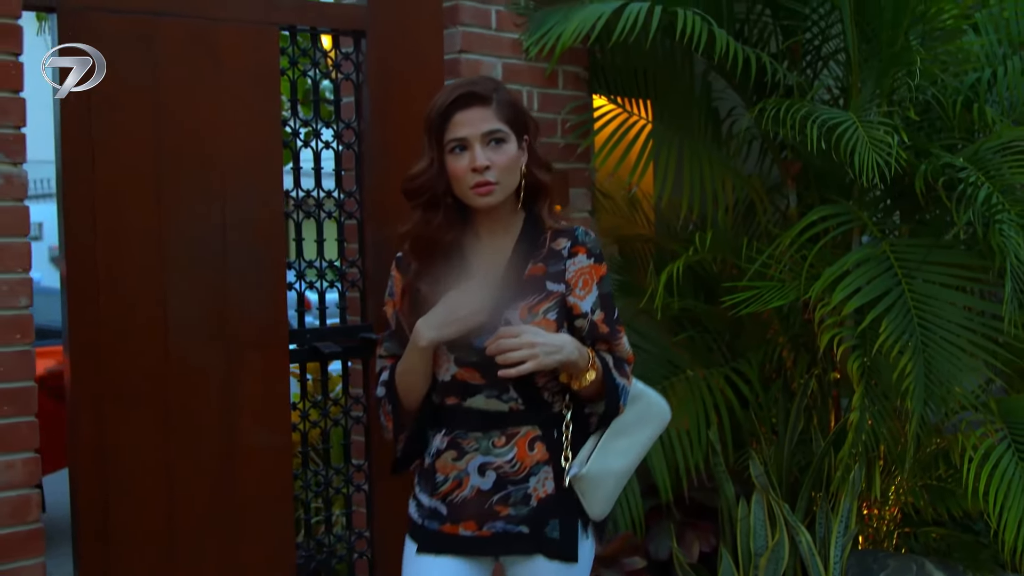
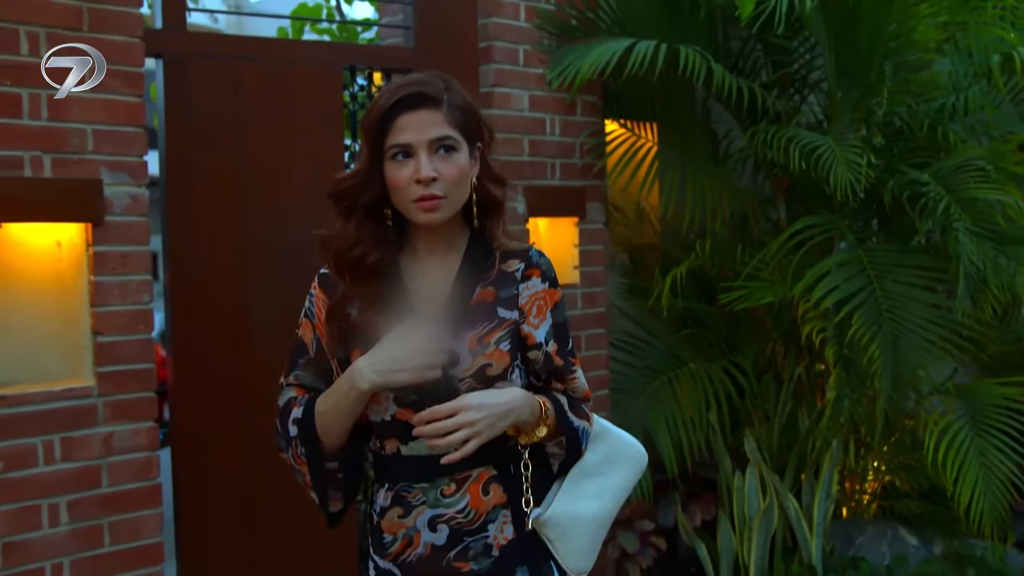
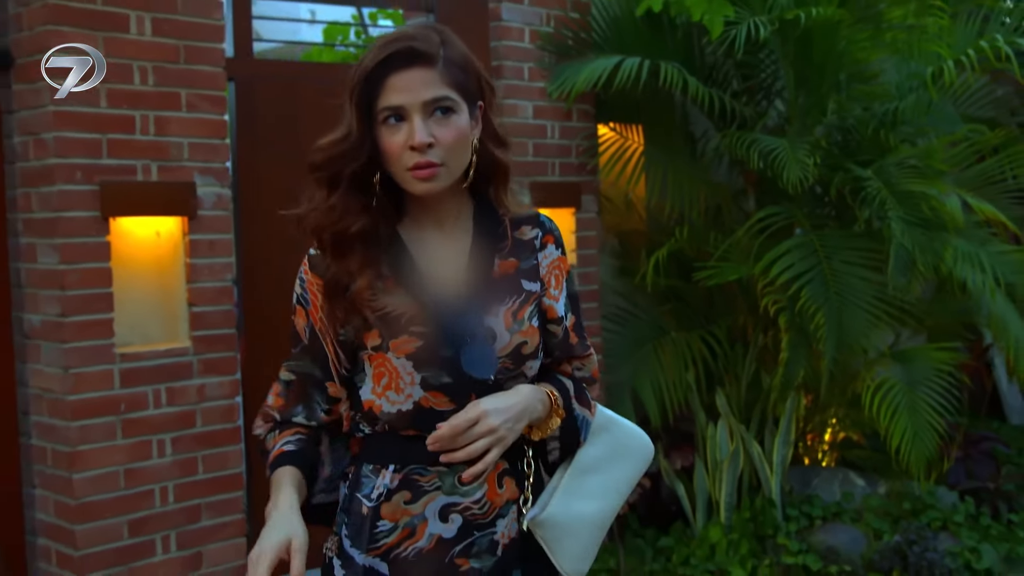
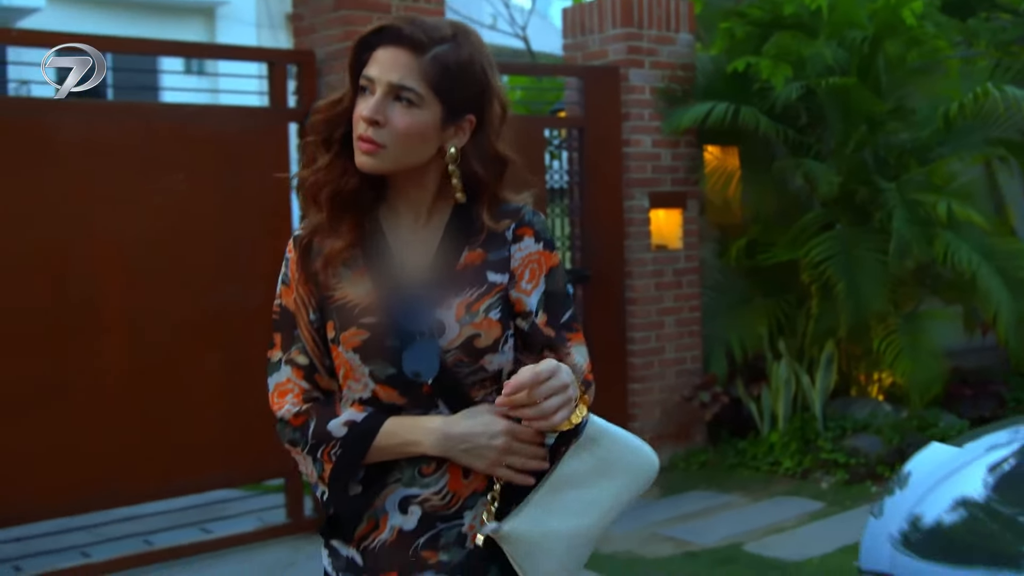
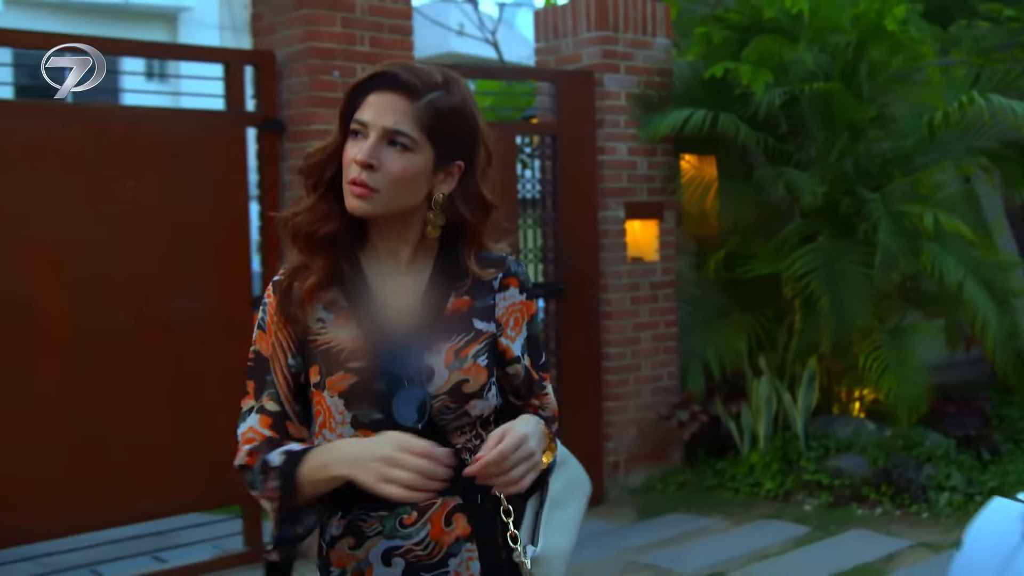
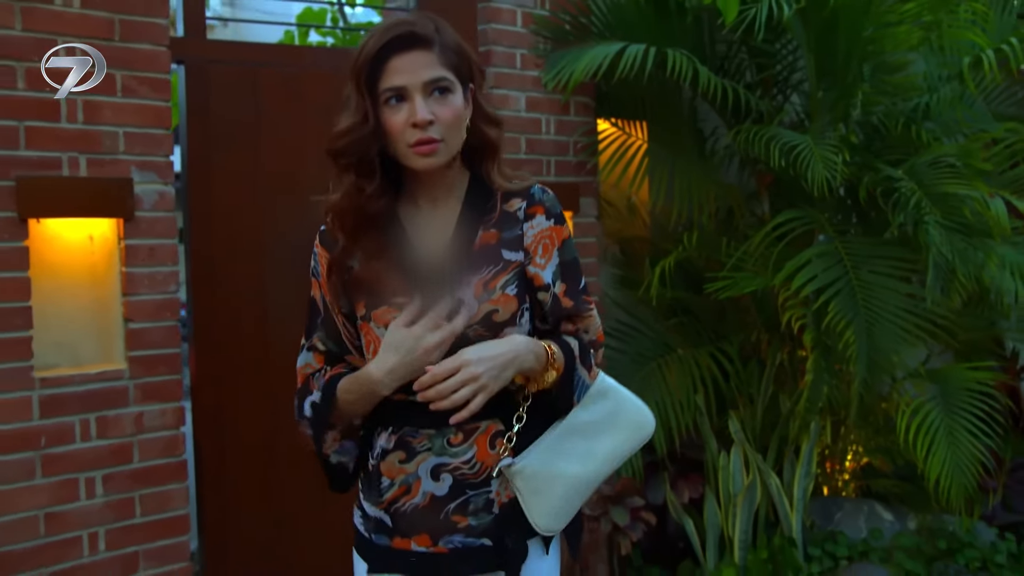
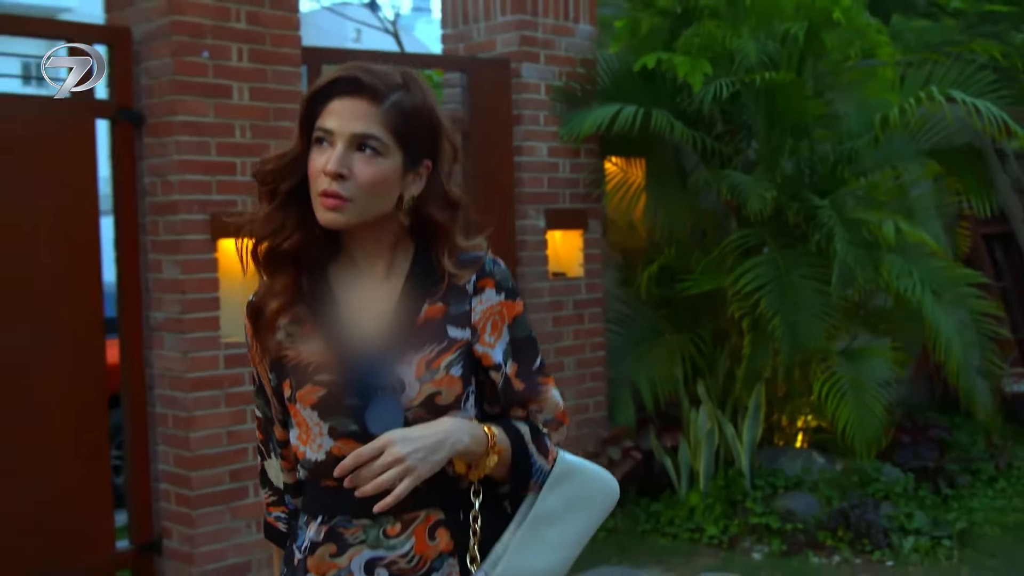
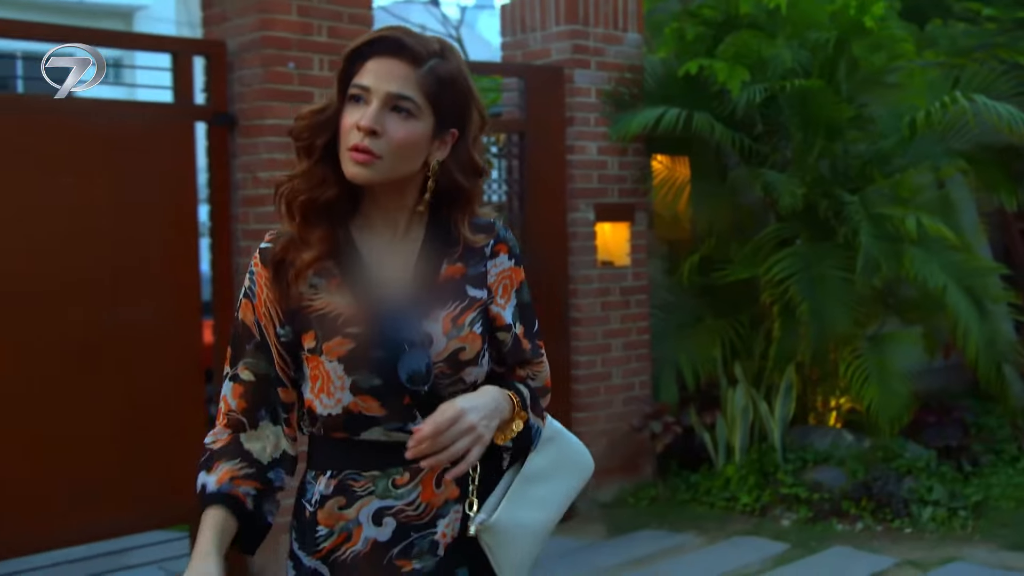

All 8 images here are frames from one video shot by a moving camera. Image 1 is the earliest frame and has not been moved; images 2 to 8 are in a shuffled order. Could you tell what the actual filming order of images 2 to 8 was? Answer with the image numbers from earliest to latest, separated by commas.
2, 6, 3, 7, 8, 5, 4
